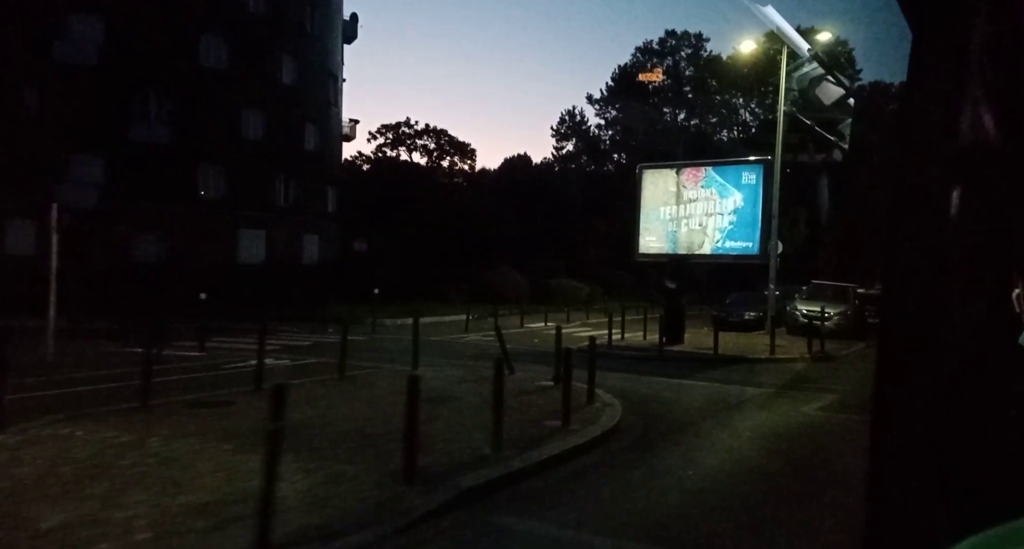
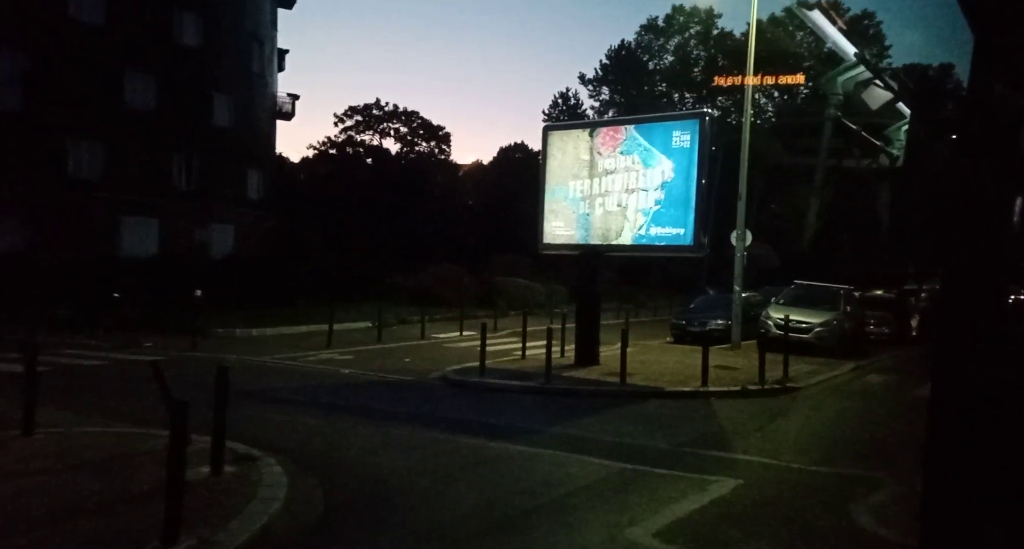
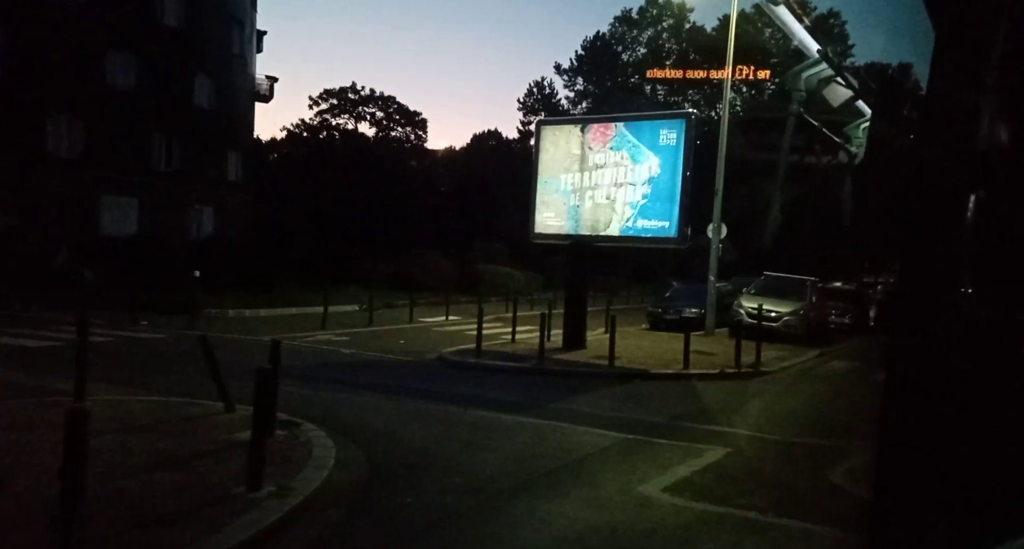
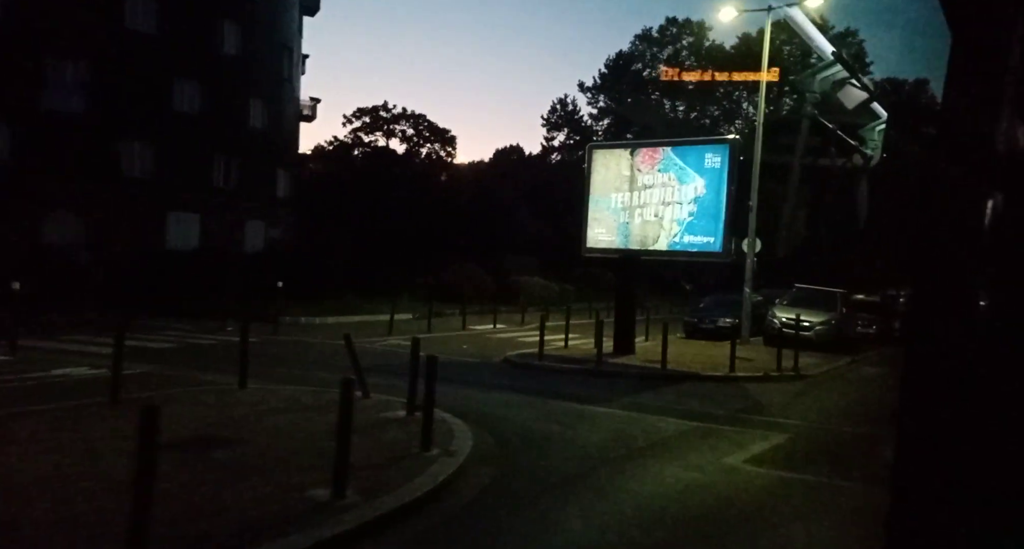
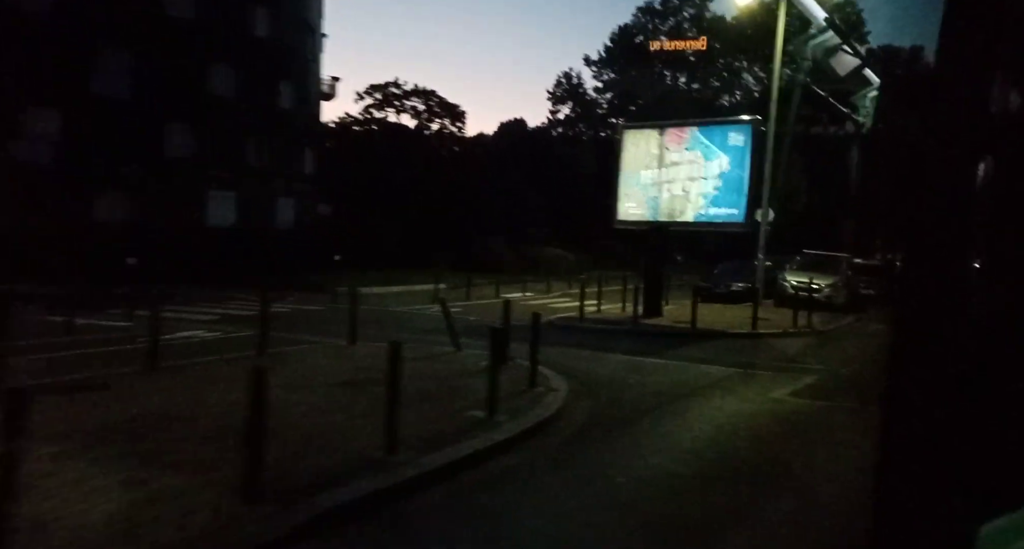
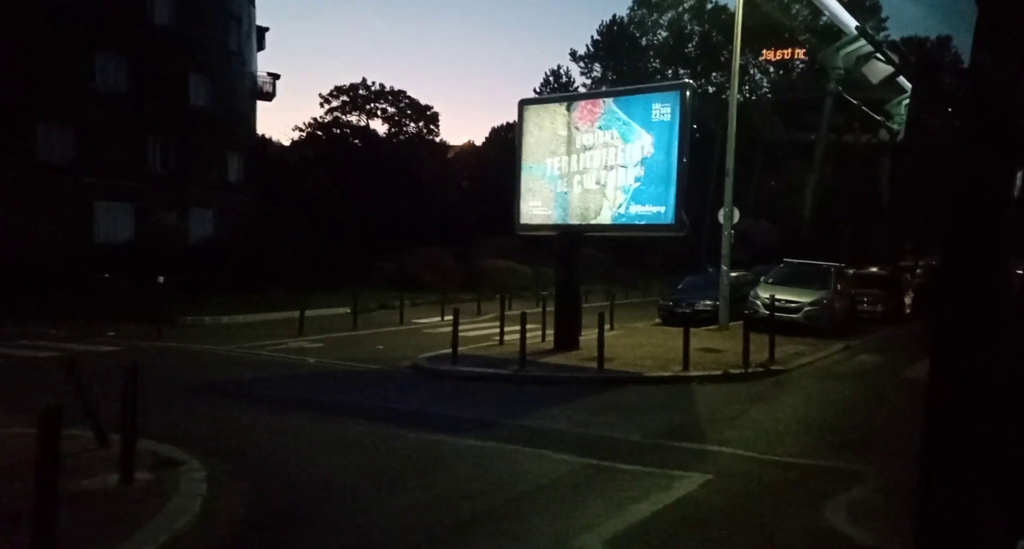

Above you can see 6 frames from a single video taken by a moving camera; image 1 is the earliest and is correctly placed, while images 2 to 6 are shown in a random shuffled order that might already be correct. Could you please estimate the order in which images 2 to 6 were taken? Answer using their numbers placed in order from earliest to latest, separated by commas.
5, 4, 3, 2, 6
